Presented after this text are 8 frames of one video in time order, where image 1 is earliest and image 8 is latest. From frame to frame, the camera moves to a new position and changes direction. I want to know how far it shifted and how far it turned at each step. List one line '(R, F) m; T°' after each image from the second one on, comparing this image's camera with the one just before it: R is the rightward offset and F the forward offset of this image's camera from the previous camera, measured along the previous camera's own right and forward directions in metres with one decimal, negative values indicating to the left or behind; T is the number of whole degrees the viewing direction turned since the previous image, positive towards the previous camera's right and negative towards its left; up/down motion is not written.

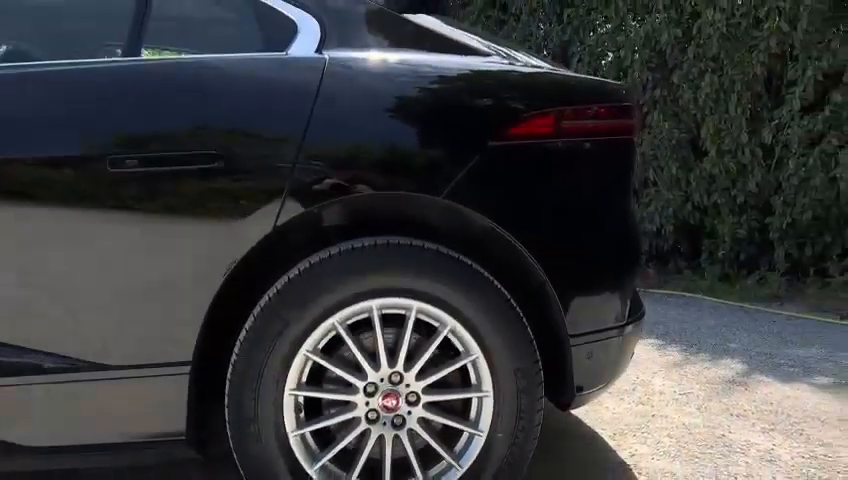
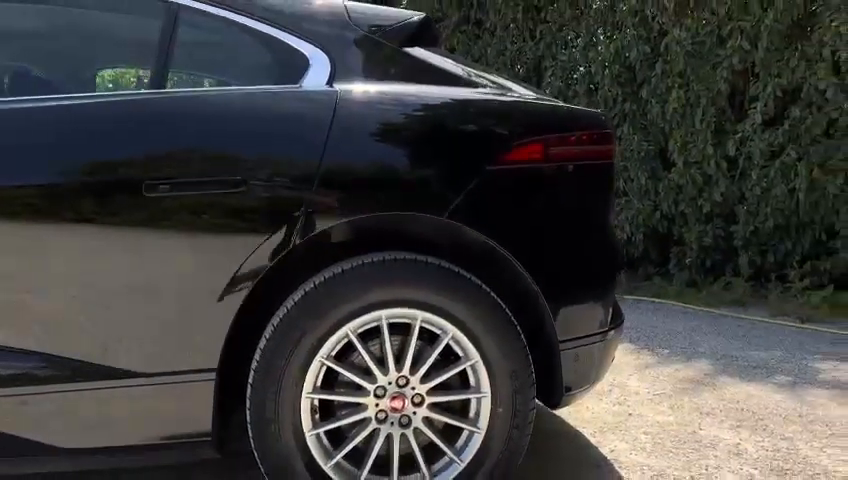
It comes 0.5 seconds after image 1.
(-0.1, -0.2) m; +2°
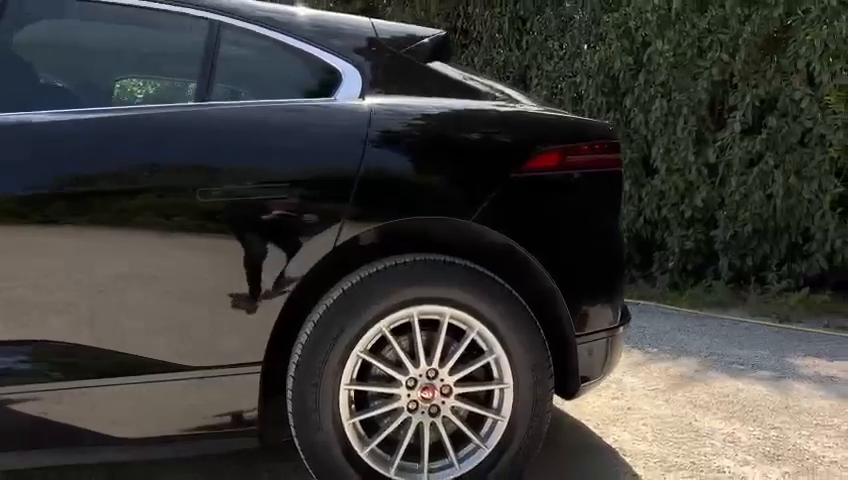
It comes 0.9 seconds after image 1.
(-0.2, -0.2) m; +2°
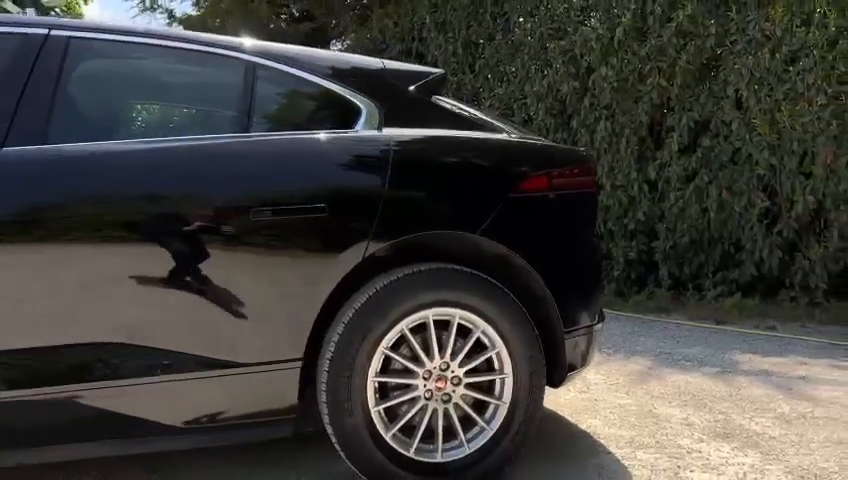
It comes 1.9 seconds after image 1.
(-0.3, -0.4) m; +5°
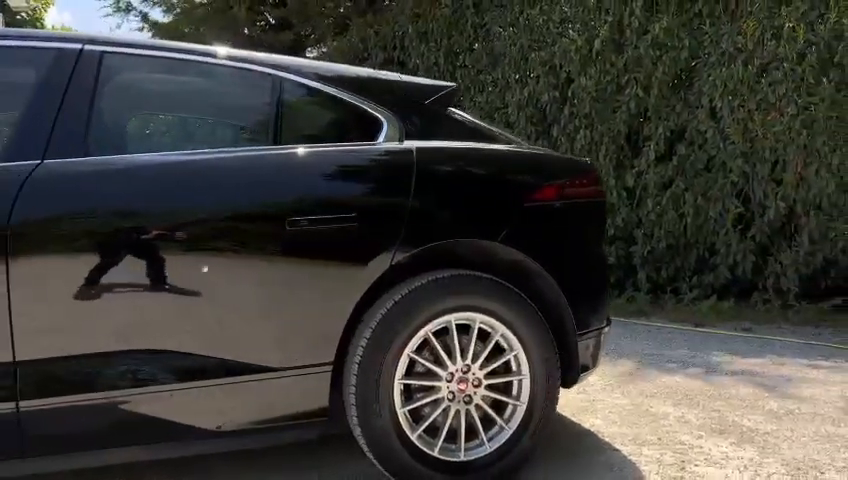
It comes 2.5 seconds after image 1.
(-0.2, -0.1) m; +3°
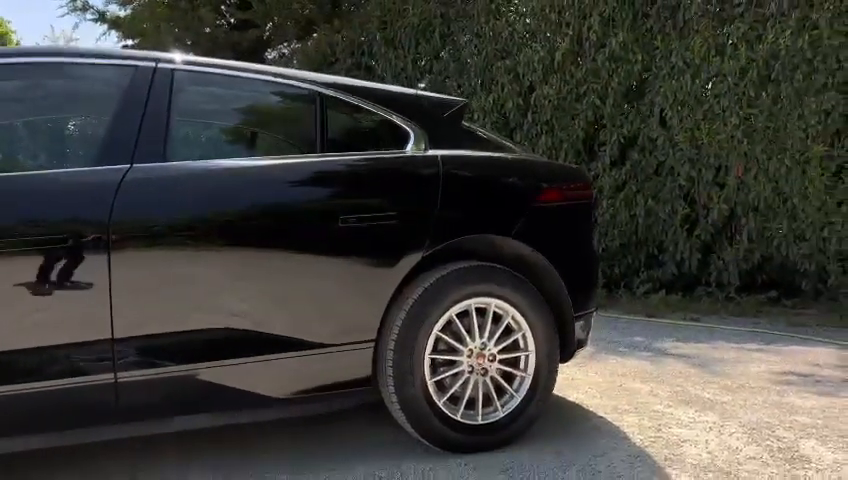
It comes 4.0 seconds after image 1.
(-0.4, -0.5) m; +5°
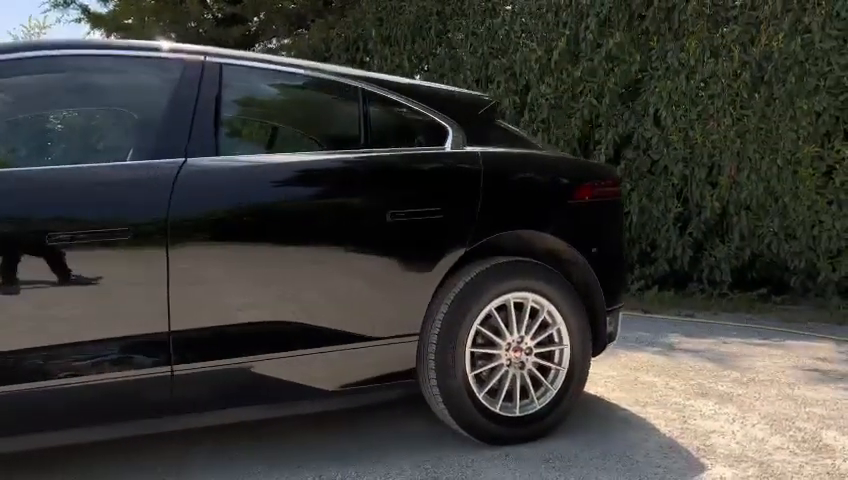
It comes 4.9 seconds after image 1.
(-0.3, 0.0) m; +2°
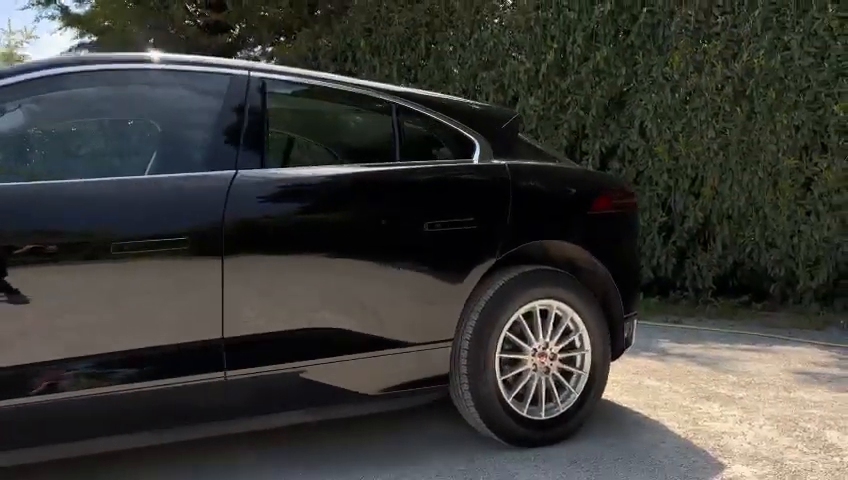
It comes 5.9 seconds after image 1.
(-0.3, -0.1) m; +3°
